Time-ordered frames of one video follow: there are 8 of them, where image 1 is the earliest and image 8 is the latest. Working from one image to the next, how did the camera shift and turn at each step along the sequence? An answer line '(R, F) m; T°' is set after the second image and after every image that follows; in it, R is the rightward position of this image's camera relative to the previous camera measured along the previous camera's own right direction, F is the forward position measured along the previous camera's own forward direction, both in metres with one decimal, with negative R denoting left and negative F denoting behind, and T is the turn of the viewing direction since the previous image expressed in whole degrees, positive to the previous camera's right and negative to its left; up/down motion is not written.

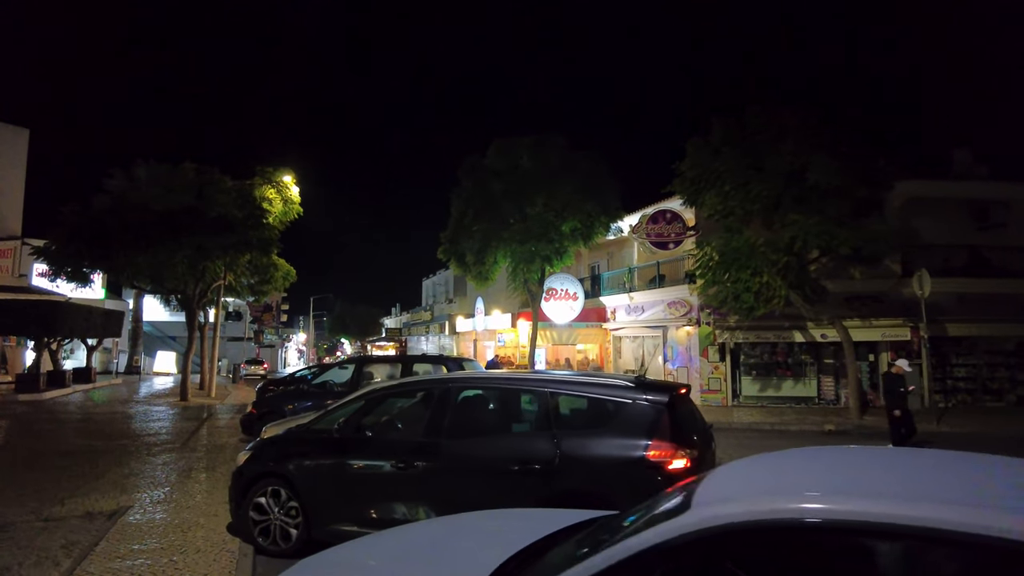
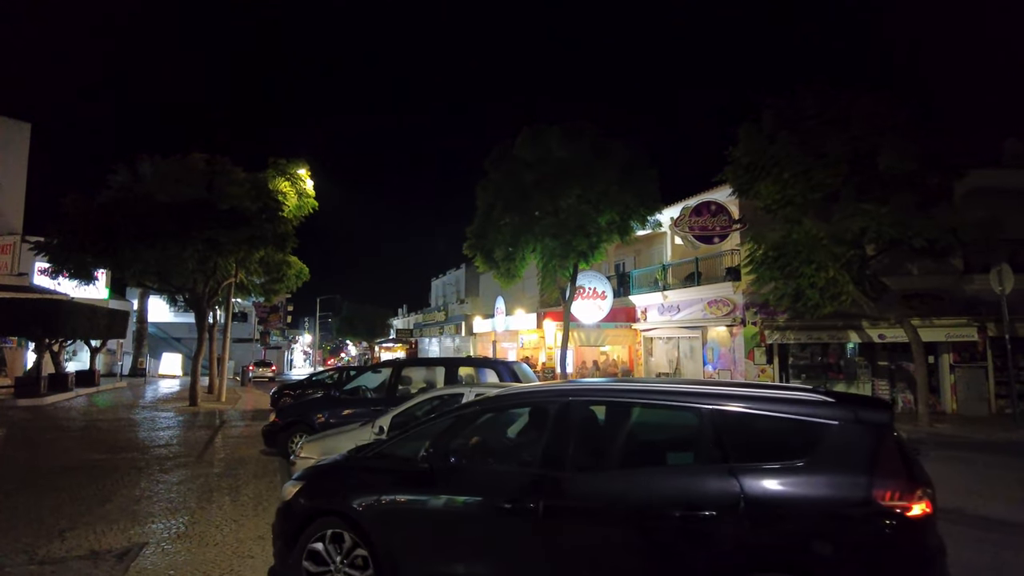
(-0.8, +1.2) m; 0°
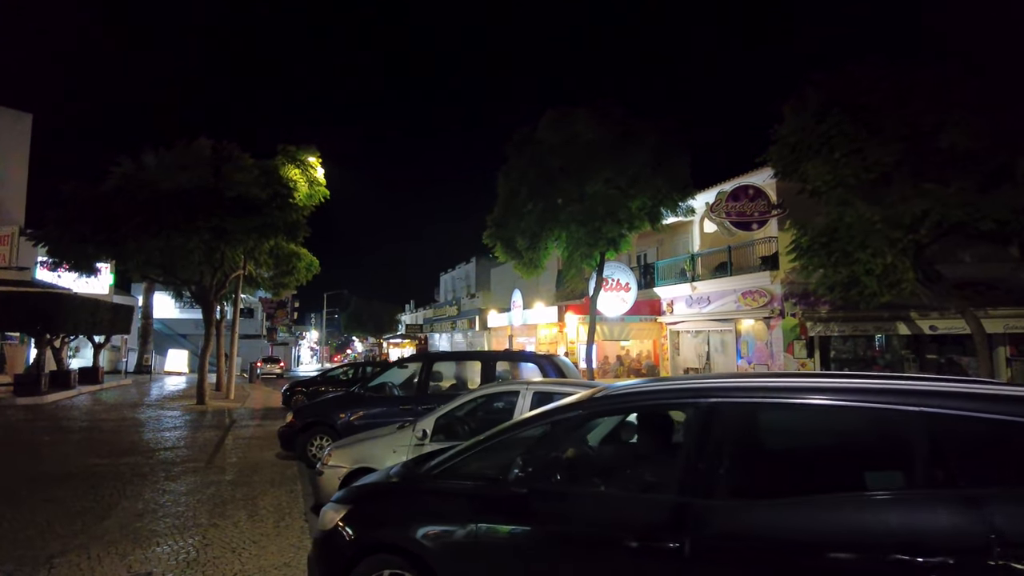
(-0.5, +1.0) m; 0°
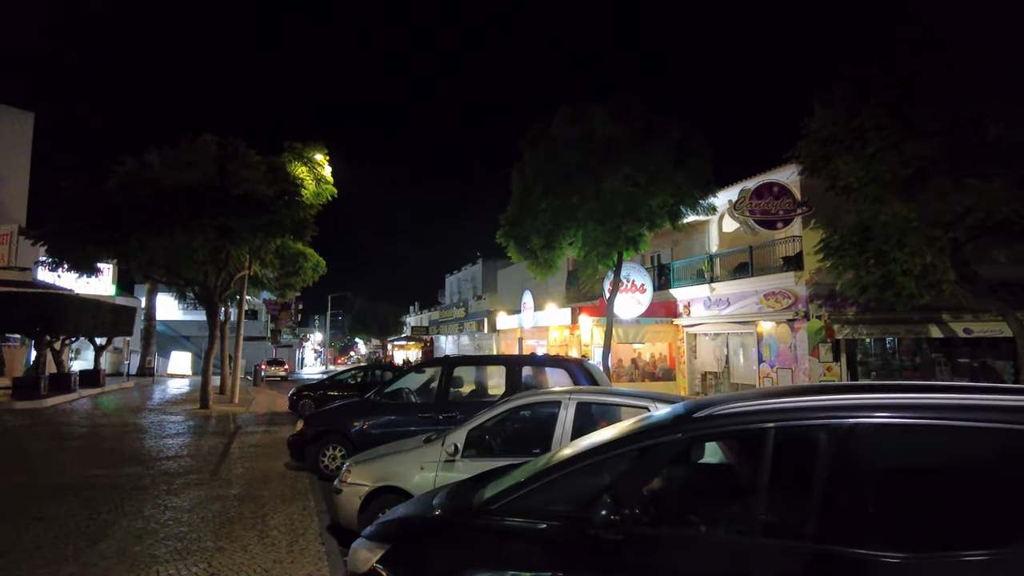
(-0.3, +0.6) m; 0°
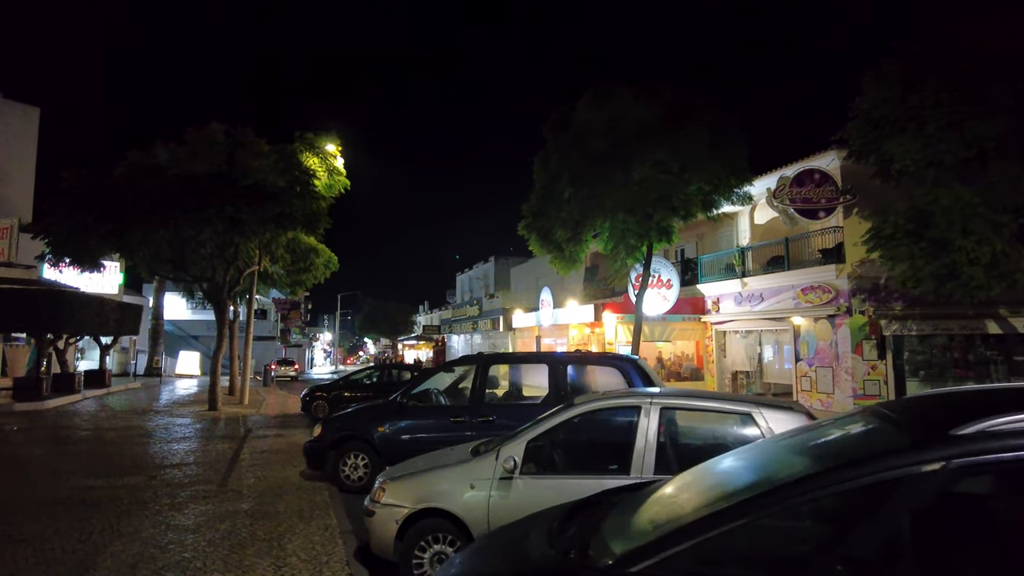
(-0.4, +0.9) m; -1°
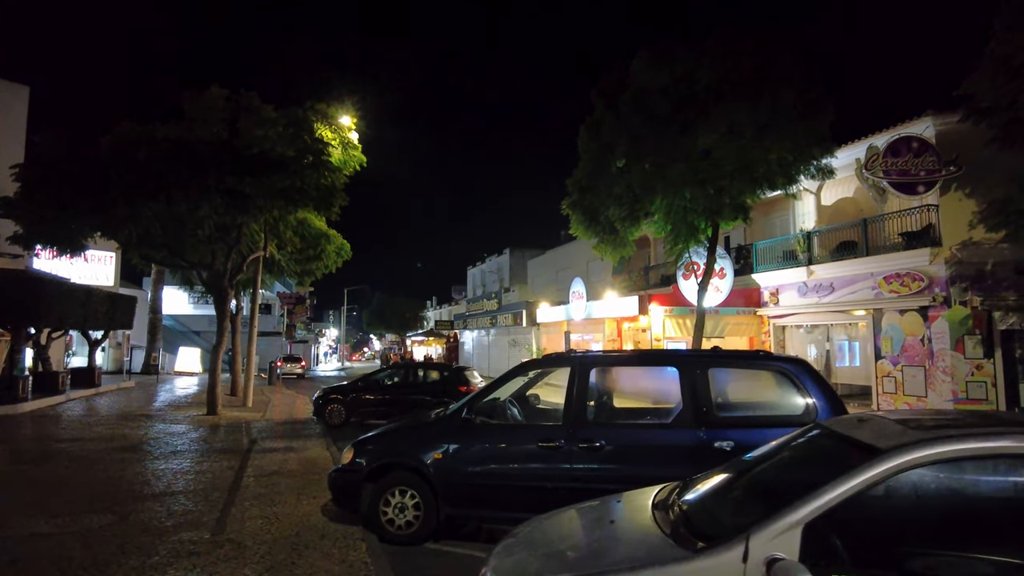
(-0.9, +2.1) m; 0°
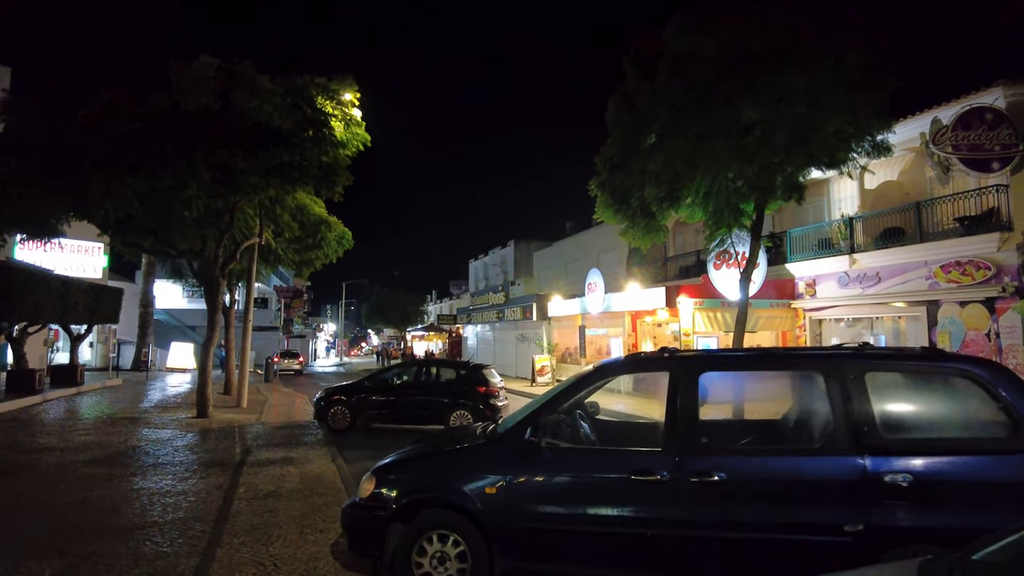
(-0.5, +1.4) m; 0°
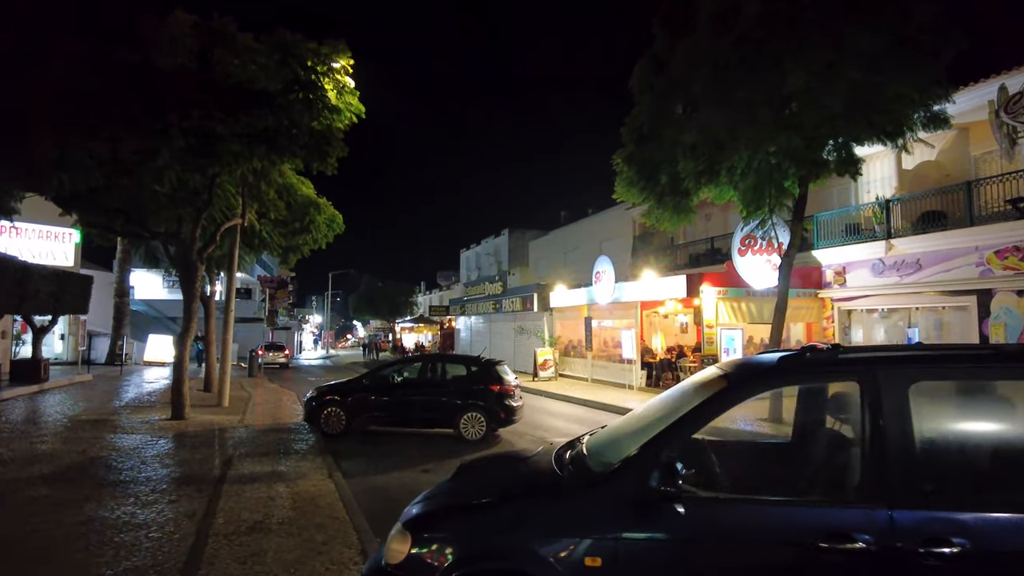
(-0.5, +1.4) m; +1°
